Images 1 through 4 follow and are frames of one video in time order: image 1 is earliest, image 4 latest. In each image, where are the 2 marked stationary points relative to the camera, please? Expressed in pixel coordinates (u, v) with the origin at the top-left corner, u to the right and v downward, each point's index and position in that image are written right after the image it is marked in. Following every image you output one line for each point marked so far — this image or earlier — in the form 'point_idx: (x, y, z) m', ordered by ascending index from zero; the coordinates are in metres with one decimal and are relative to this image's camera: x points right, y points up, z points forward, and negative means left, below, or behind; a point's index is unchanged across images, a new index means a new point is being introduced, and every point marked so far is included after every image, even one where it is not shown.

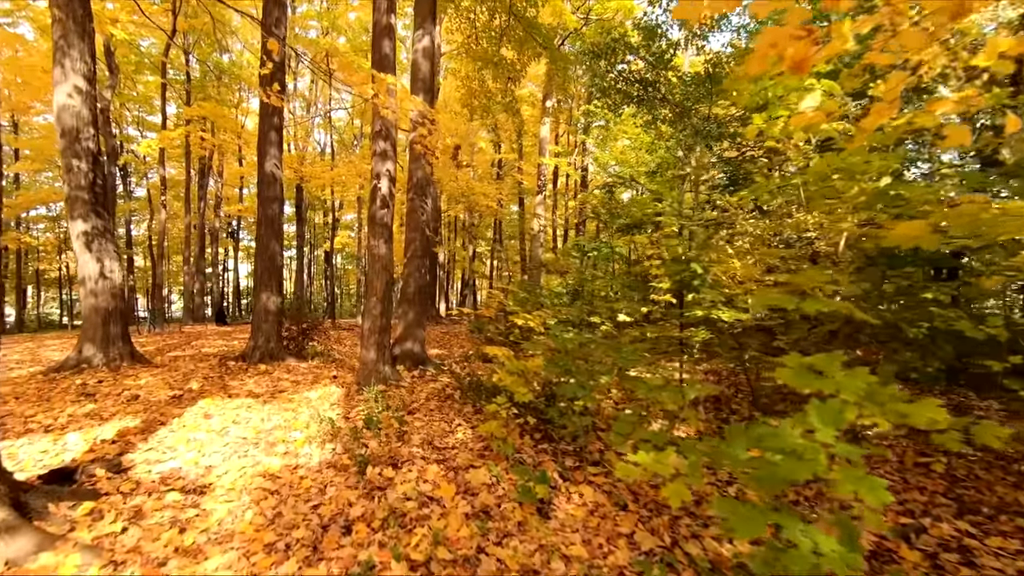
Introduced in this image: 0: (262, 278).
0: (-4.3, +0.2, +9.0) m
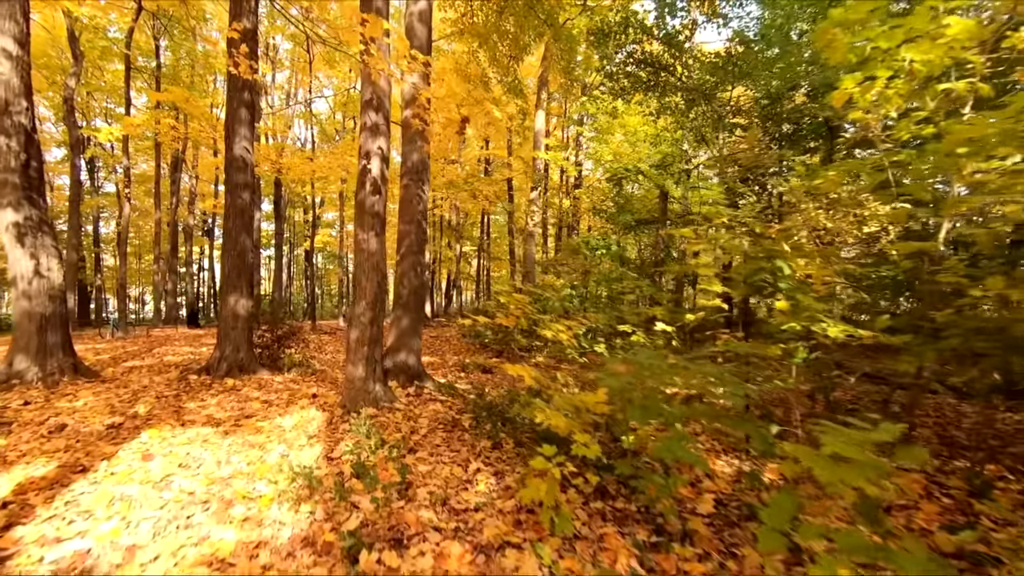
0: (-4.2, +0.1, +7.8) m
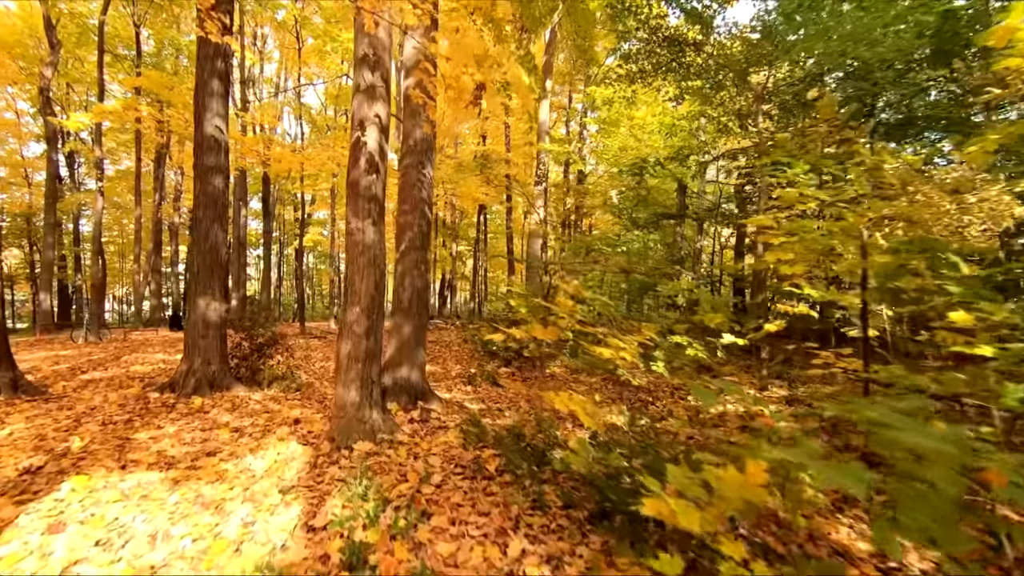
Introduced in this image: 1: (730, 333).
0: (-3.9, +0.1, +6.6) m
1: (+2.0, -0.4, +5.0) m
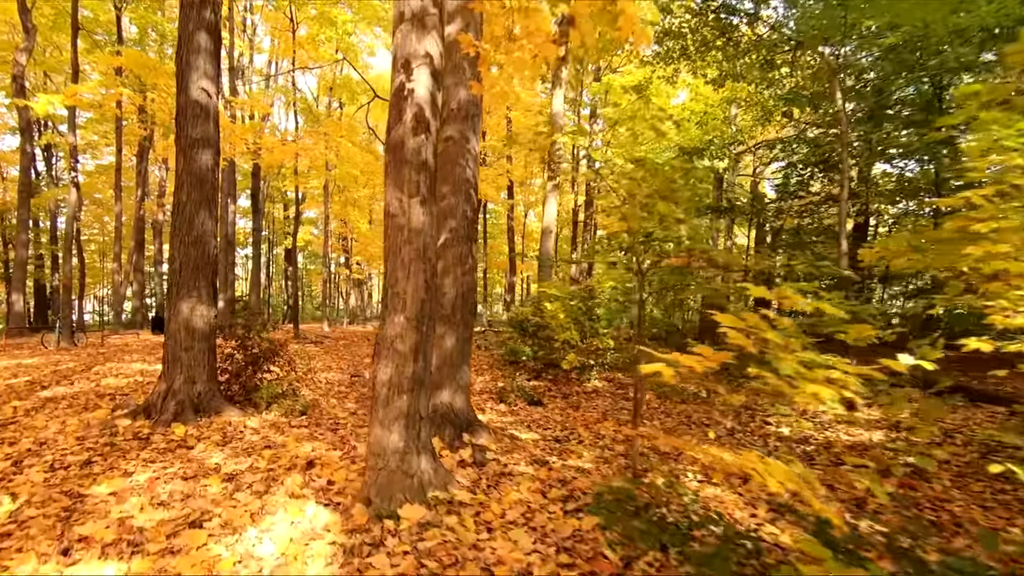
0: (-3.4, +0.1, +5.4) m
1: (+2.6, -0.4, +3.8) m
